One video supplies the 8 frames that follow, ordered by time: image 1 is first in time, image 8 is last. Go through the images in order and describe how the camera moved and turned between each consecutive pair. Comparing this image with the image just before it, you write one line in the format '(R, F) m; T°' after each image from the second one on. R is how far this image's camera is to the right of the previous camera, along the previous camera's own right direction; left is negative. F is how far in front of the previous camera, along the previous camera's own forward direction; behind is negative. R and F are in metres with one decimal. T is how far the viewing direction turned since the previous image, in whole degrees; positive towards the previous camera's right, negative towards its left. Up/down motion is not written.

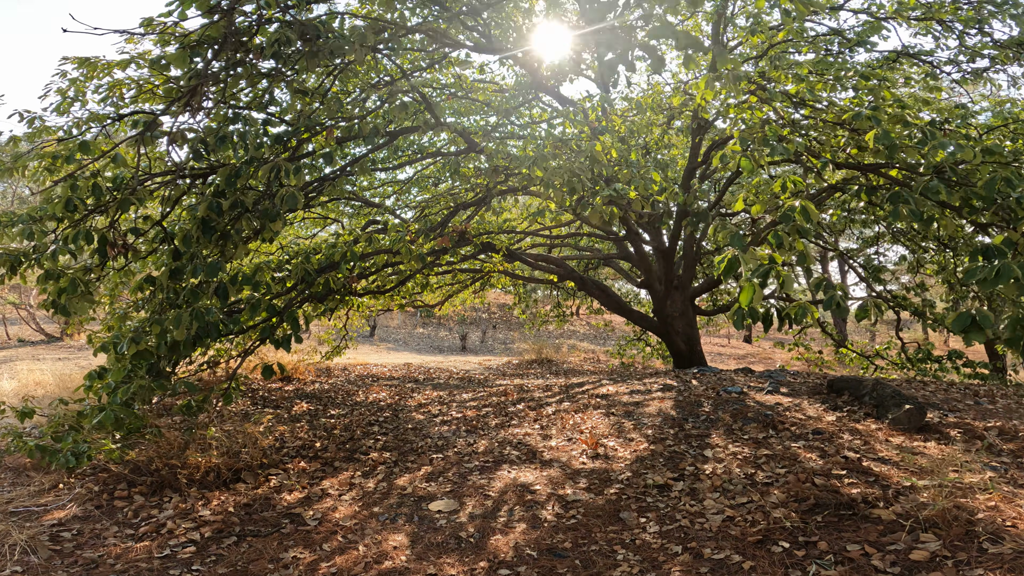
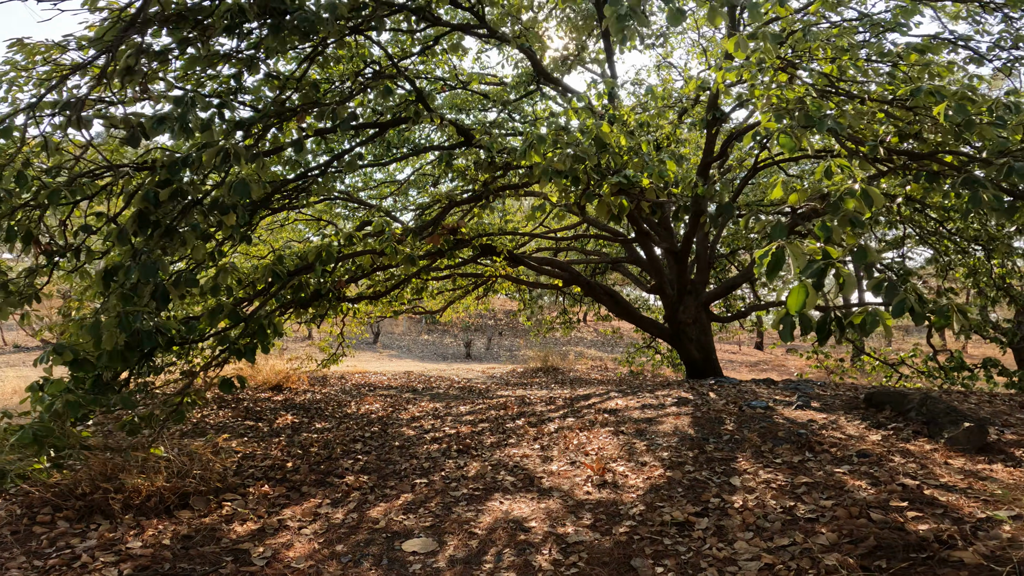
(+0.1, +0.7) m; -1°
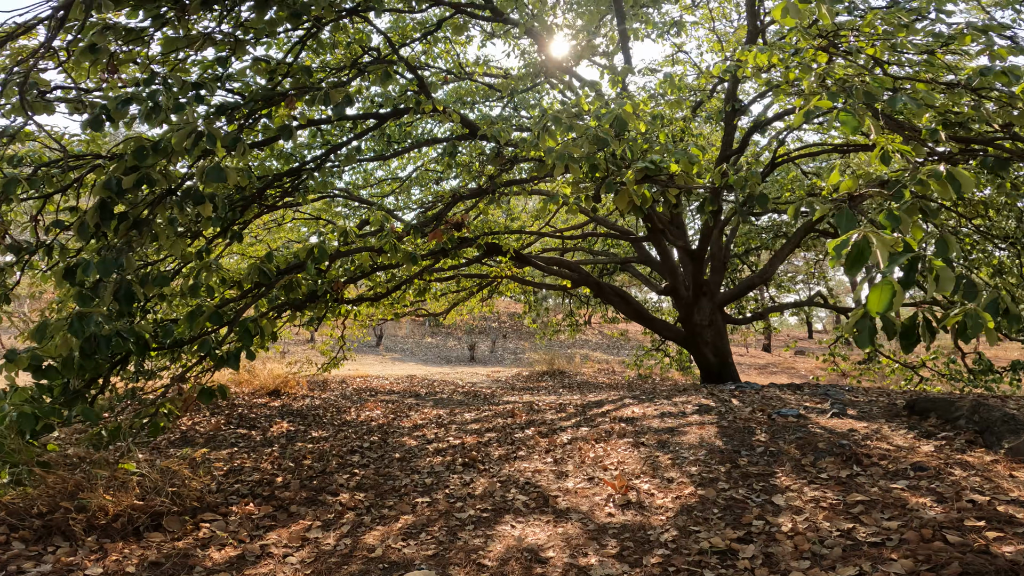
(-0.1, +0.4) m; 0°
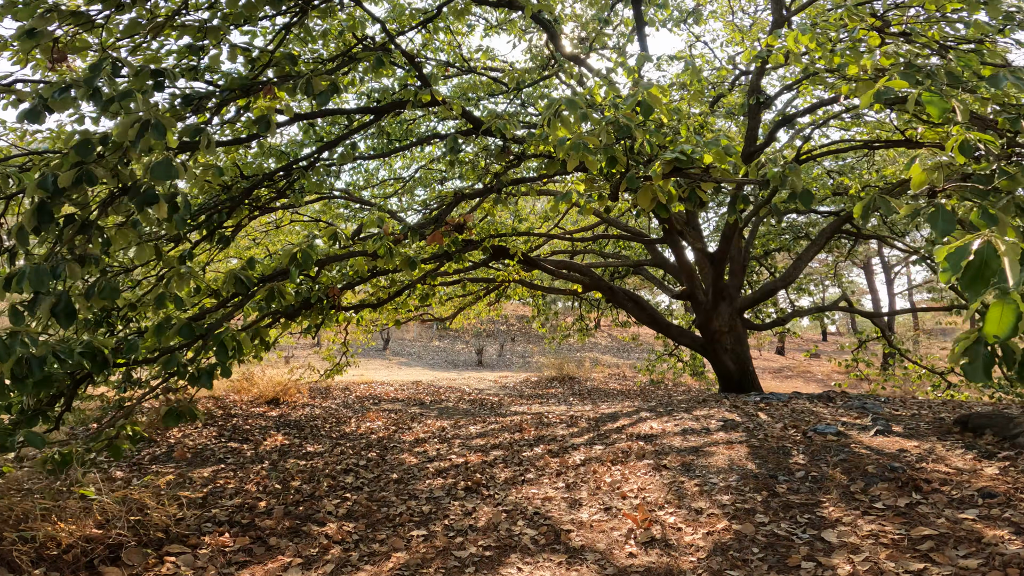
(0.0, +0.5) m; -1°
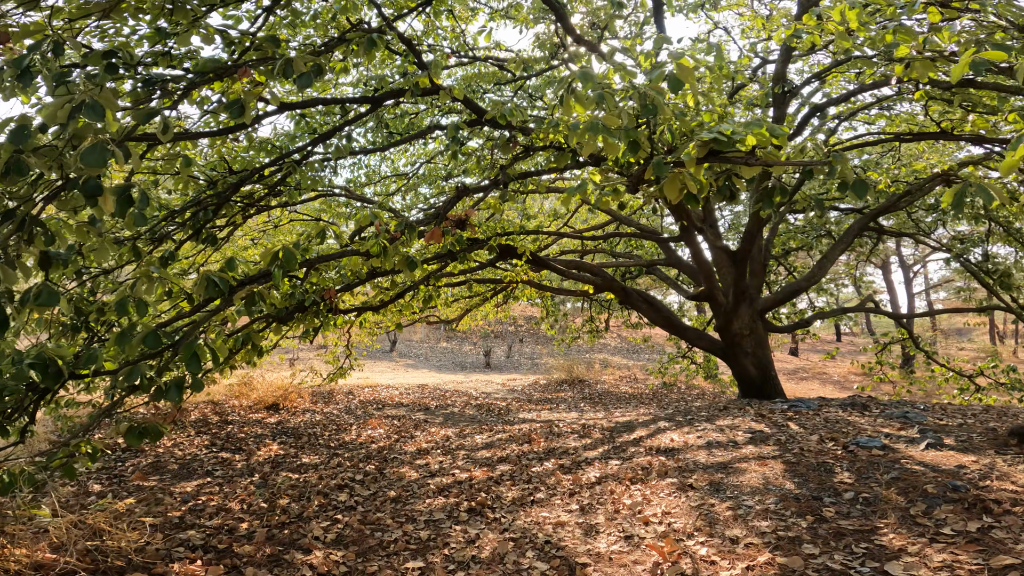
(0.0, +0.4) m; -1°
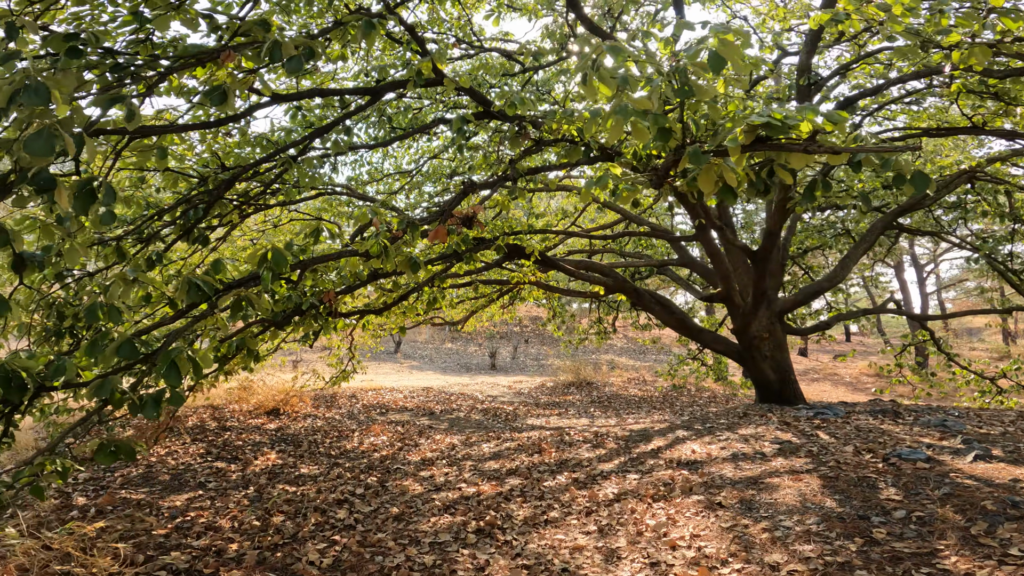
(0.0, +0.3) m; 0°
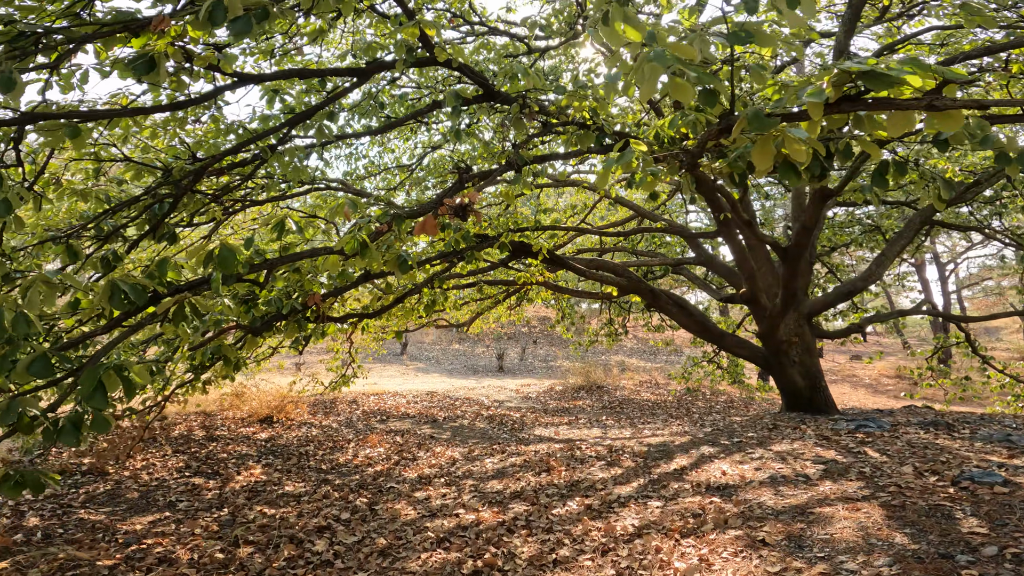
(0.0, +0.6) m; -1°
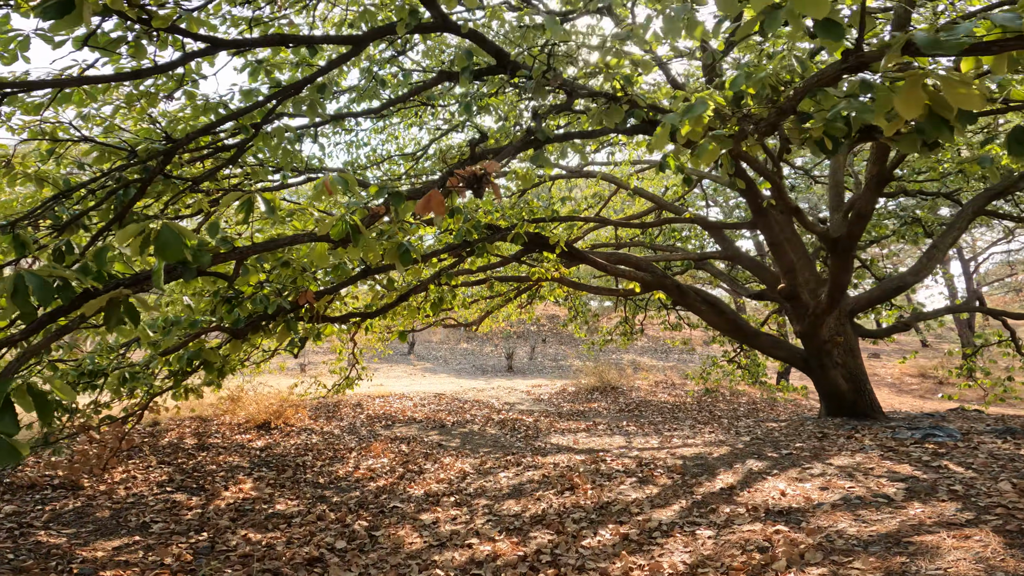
(-0.1, +0.6) m; -1°
